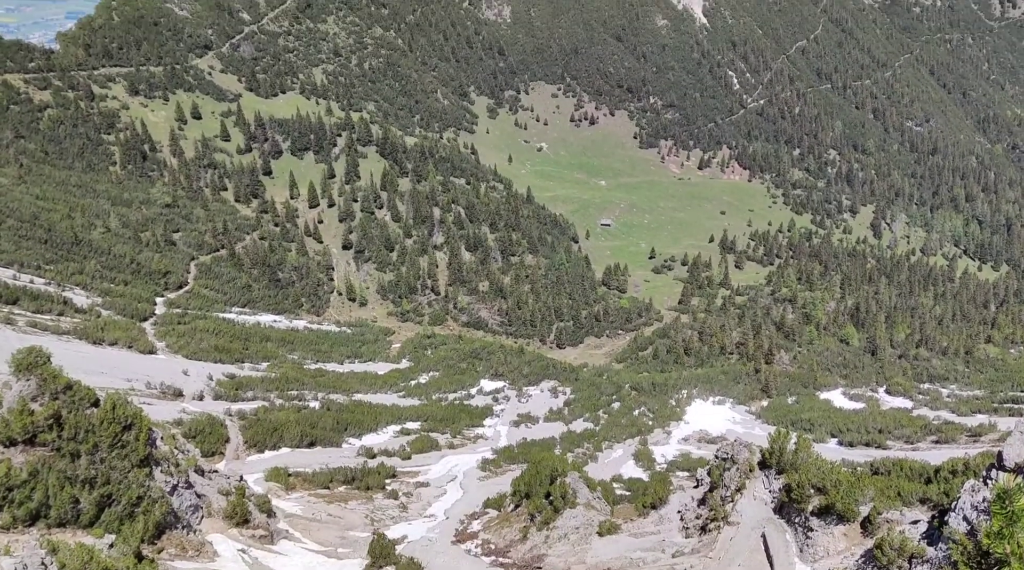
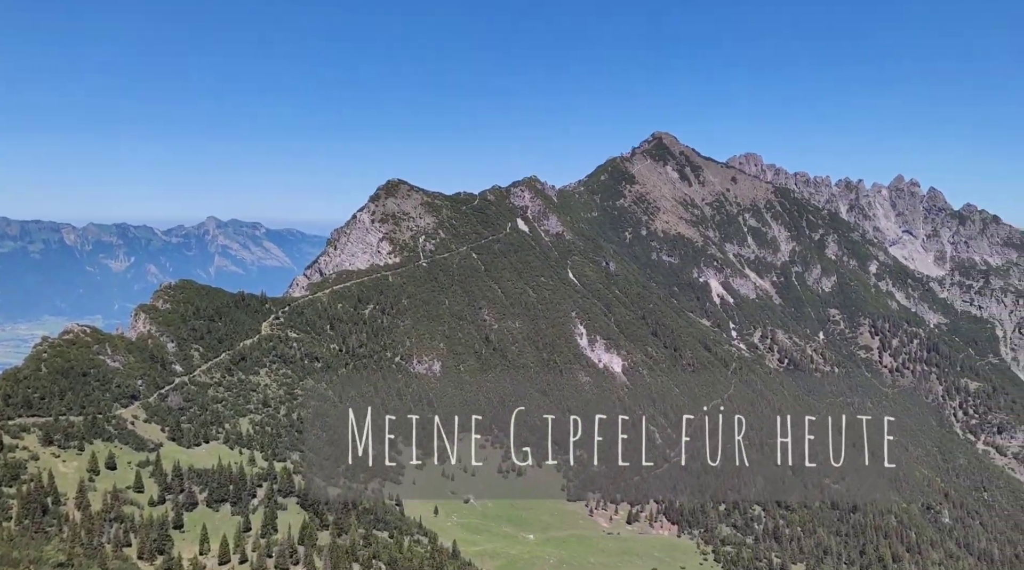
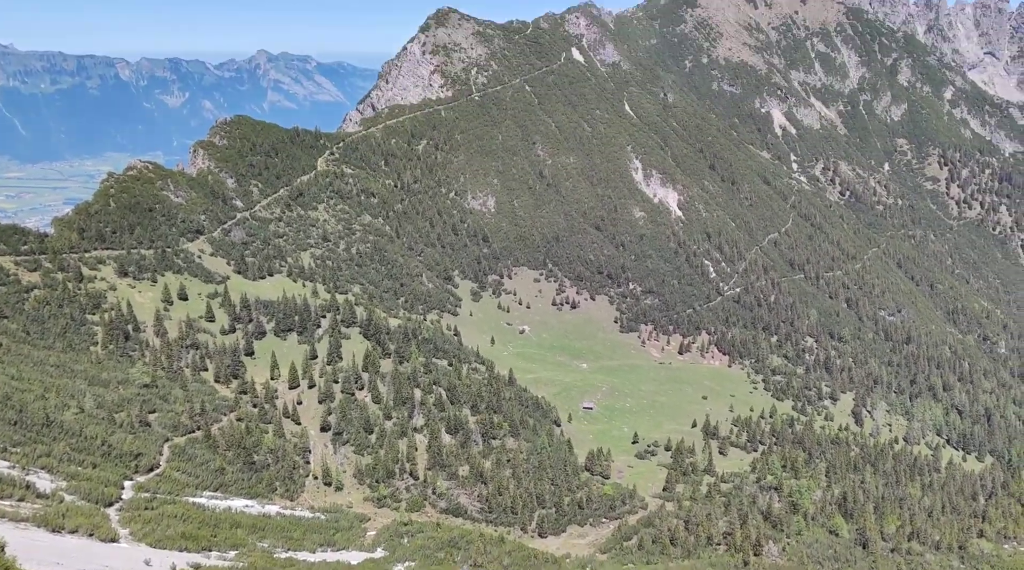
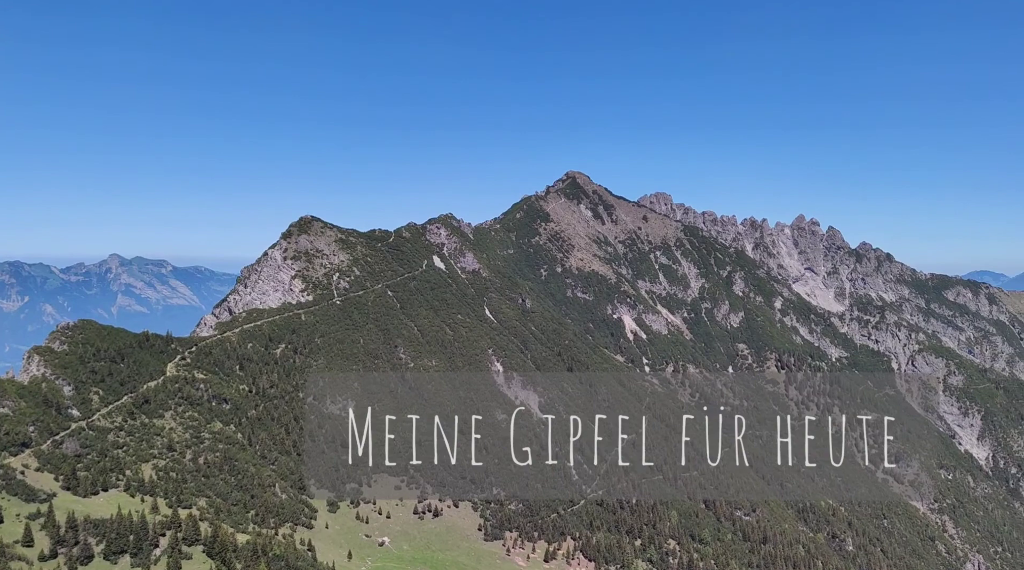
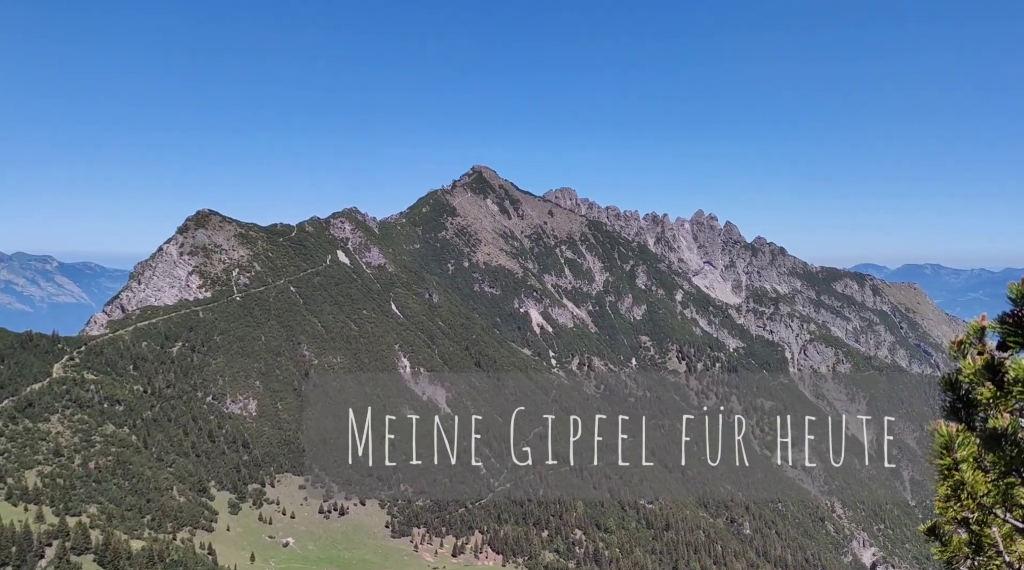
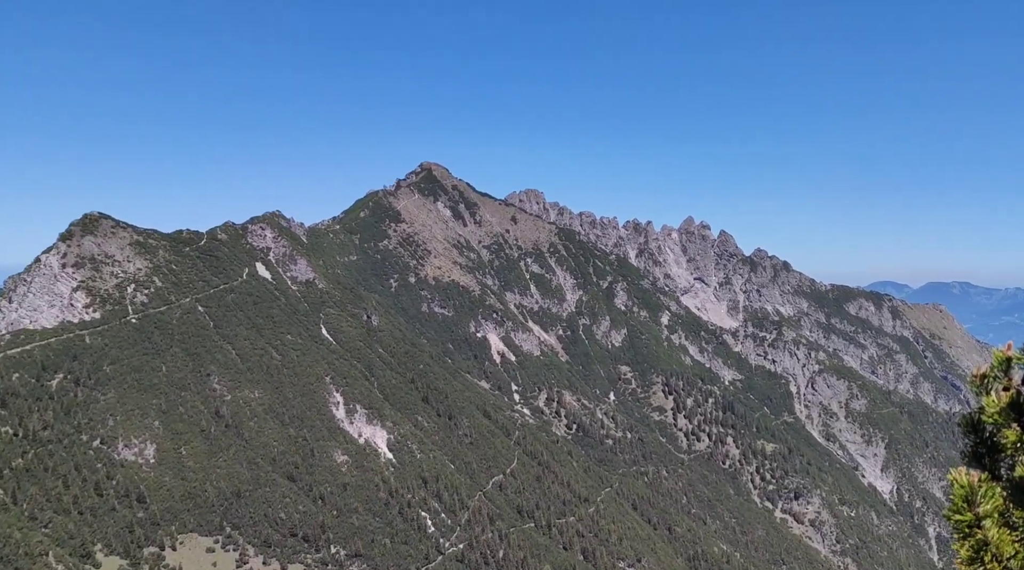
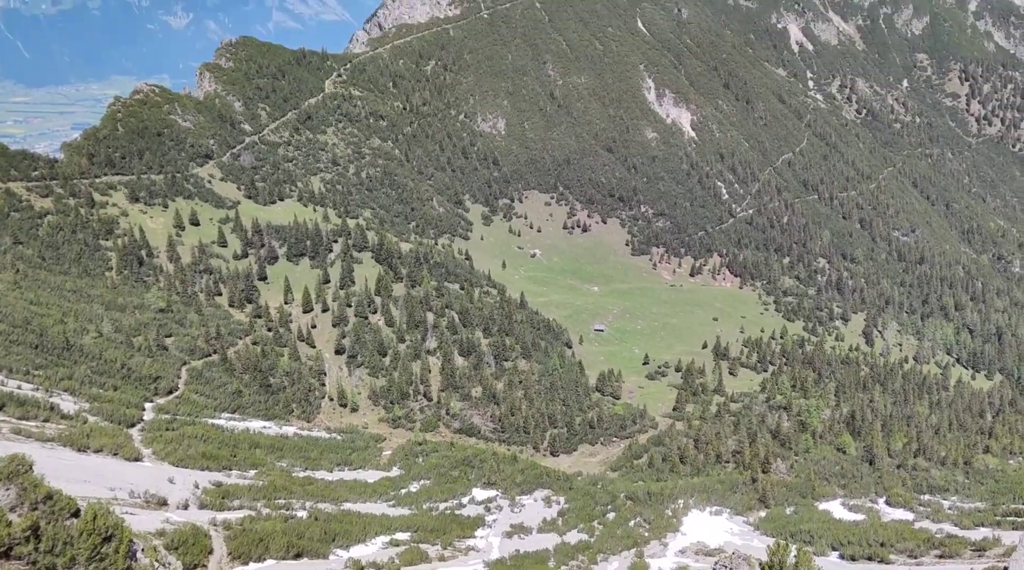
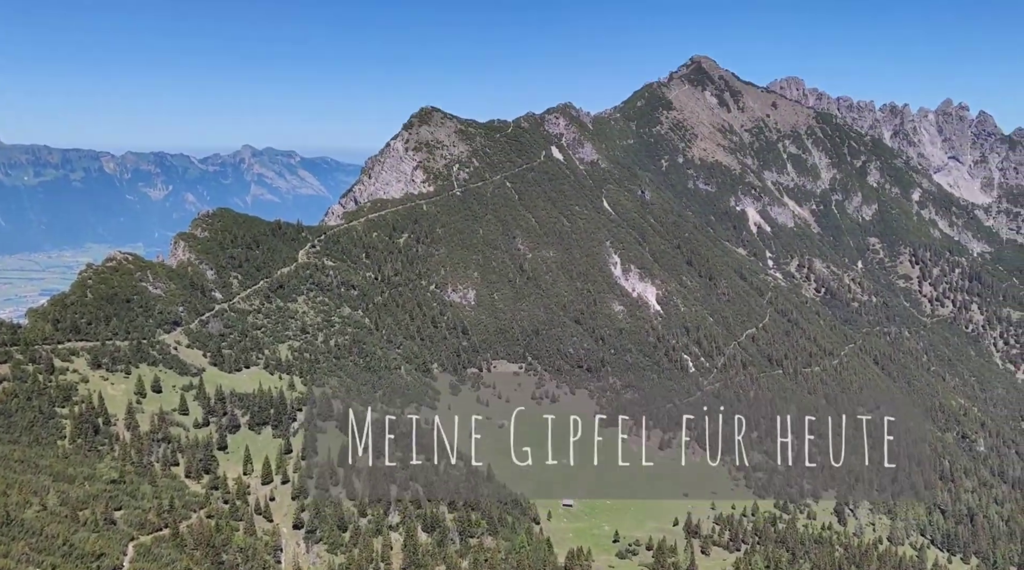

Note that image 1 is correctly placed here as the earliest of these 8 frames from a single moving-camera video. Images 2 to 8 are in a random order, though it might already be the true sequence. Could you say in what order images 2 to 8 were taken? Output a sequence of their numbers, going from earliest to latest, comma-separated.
7, 3, 8, 2, 4, 5, 6
